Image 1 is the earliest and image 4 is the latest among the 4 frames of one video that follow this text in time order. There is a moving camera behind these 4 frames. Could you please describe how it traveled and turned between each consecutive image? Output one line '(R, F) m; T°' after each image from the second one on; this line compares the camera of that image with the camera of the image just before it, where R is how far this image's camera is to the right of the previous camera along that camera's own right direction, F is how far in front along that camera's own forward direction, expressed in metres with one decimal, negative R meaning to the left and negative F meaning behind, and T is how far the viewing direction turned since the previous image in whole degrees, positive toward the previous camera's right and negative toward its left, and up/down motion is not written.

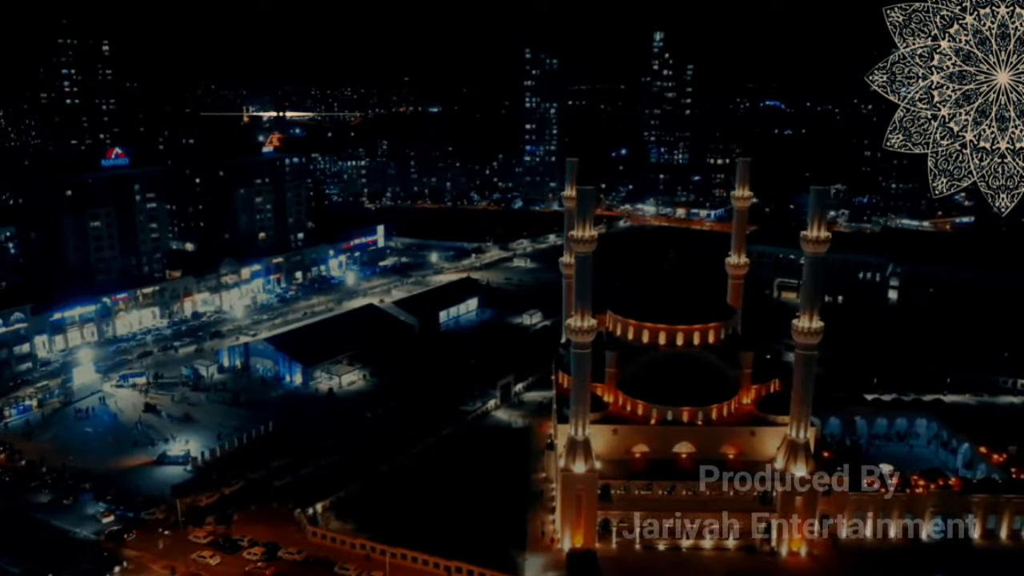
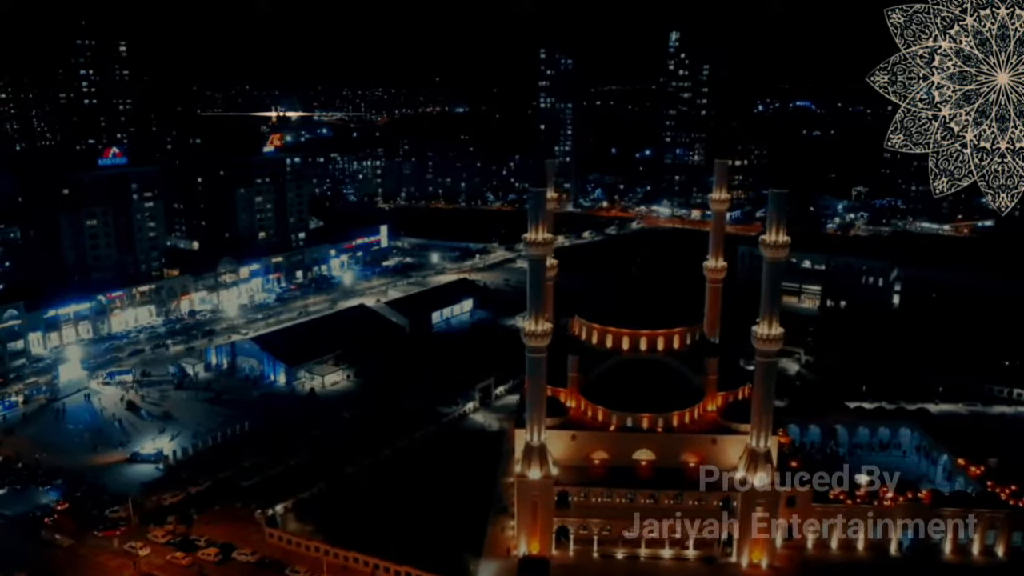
(+1.7, +0.3) m; -2°
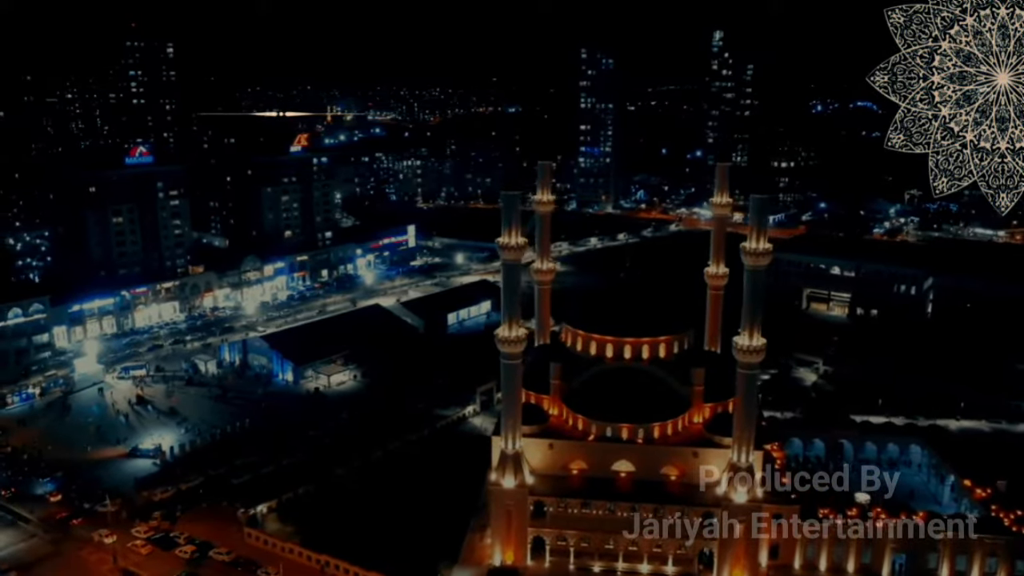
(+1.7, +0.4) m; -4°
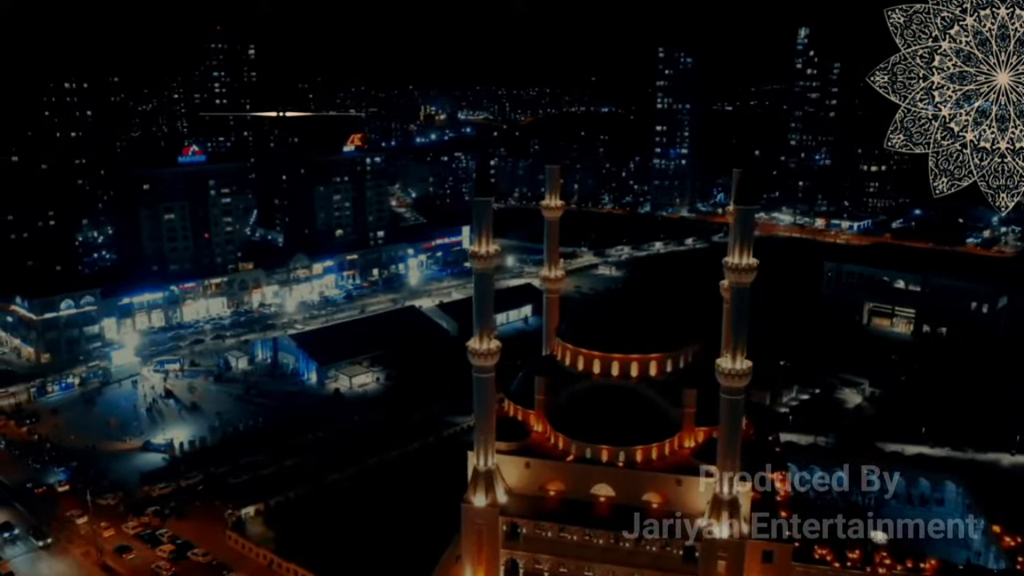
(+2.5, +0.9) m; -6°
